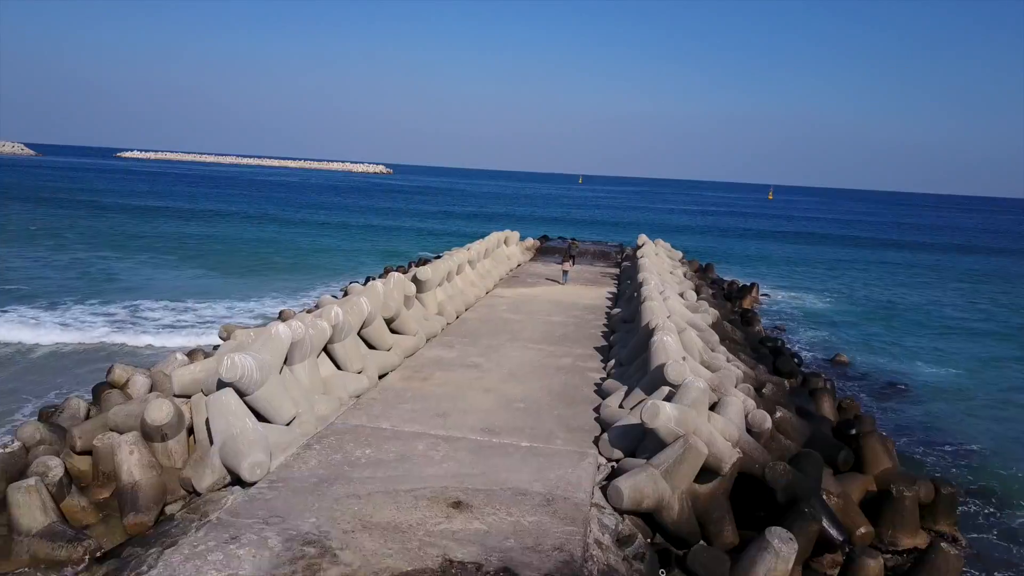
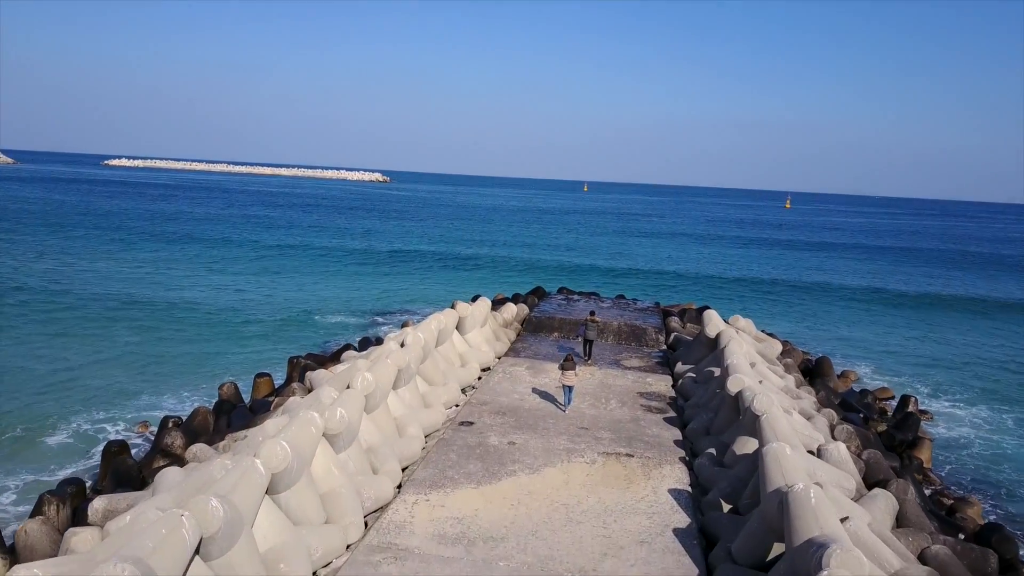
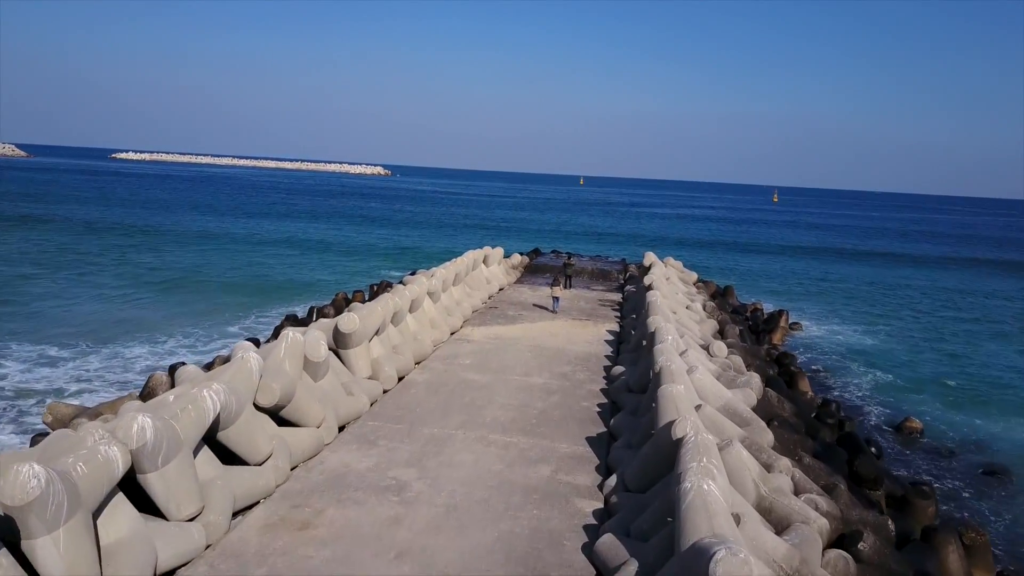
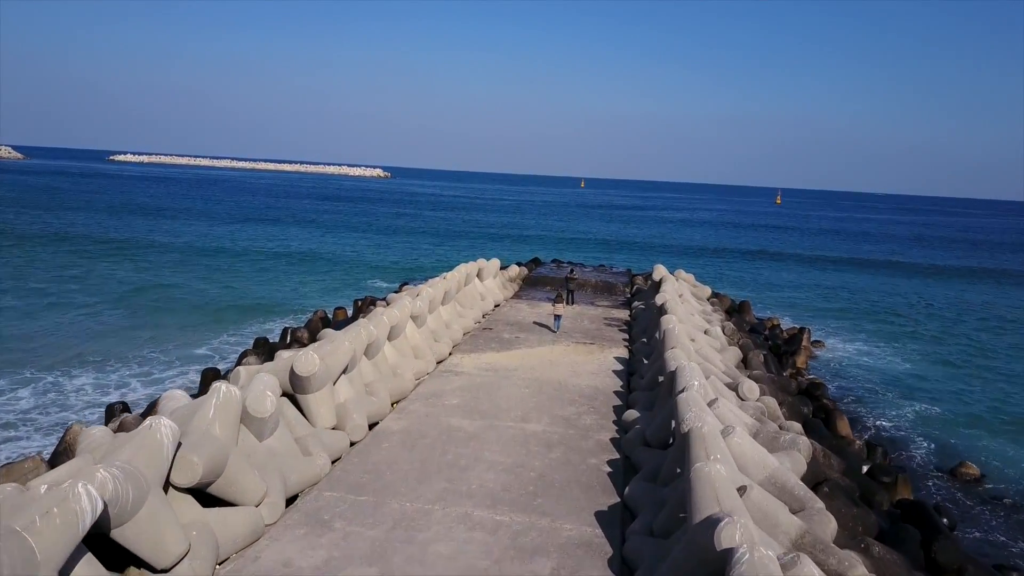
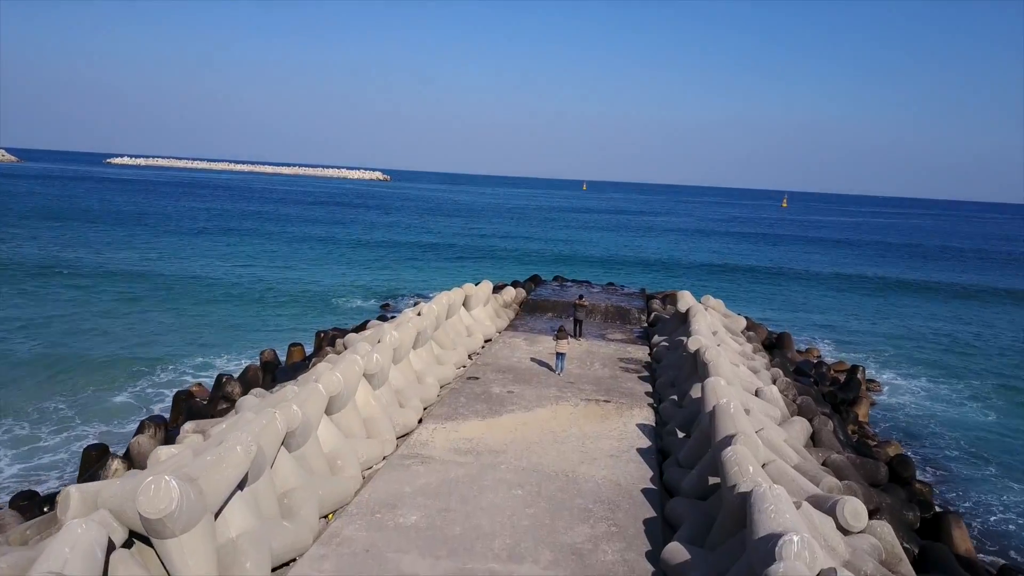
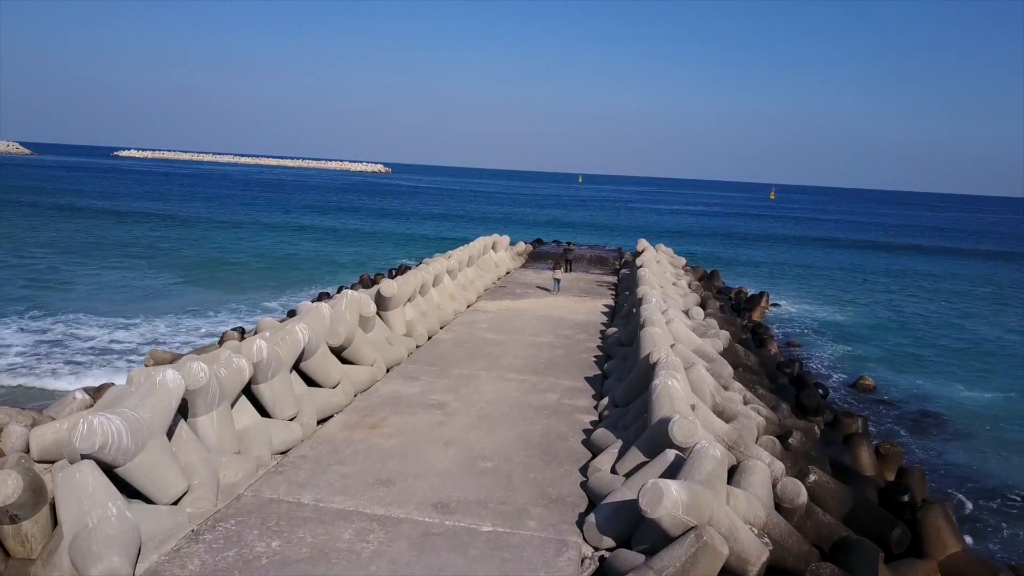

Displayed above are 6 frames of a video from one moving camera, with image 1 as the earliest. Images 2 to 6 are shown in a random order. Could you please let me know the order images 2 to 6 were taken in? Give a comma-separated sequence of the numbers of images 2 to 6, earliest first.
6, 3, 4, 5, 2
